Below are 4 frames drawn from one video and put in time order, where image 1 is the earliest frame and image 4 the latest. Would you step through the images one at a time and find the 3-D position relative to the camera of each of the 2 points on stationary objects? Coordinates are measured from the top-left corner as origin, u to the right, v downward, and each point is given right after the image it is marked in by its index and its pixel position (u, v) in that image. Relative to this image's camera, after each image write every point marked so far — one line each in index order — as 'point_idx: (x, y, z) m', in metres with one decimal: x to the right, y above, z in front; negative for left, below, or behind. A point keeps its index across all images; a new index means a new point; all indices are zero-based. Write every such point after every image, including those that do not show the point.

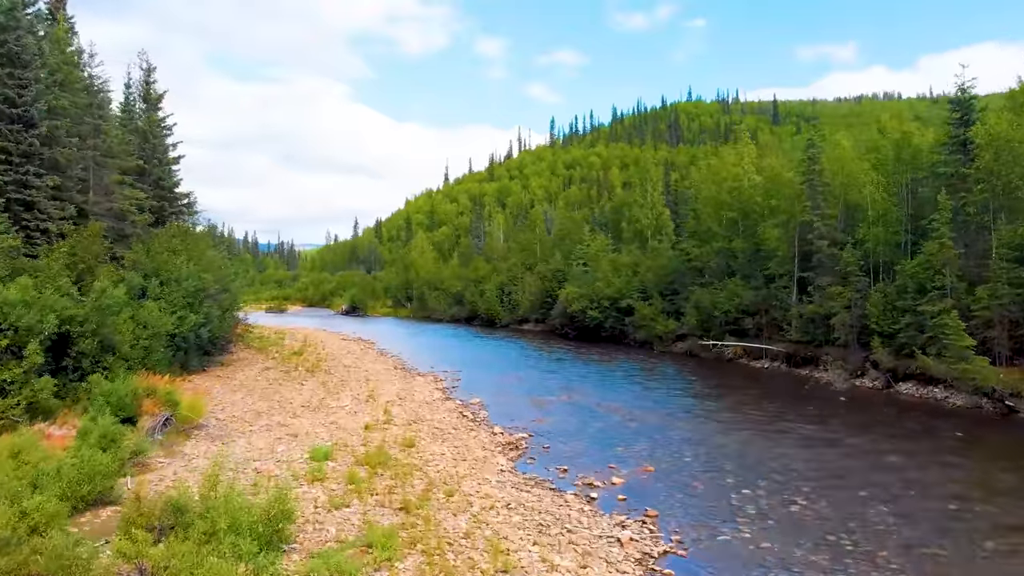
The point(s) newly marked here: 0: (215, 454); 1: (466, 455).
0: (-9.2, -5.2, +18.2) m
1: (-1.4, -5.2, +18.2) m
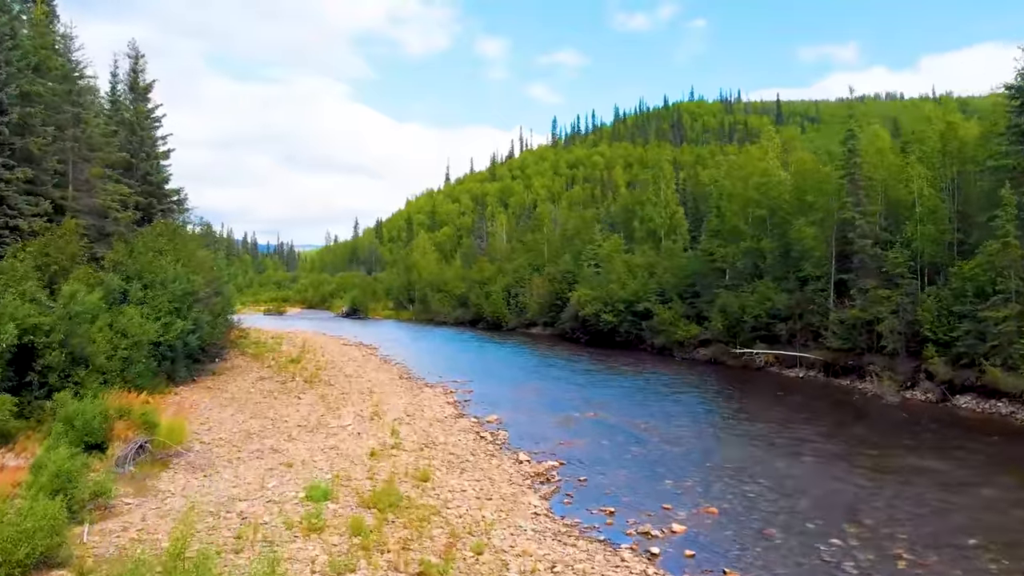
0: (-8.4, -5.4, +15.4) m
1: (-0.5, -5.4, +15.4) m
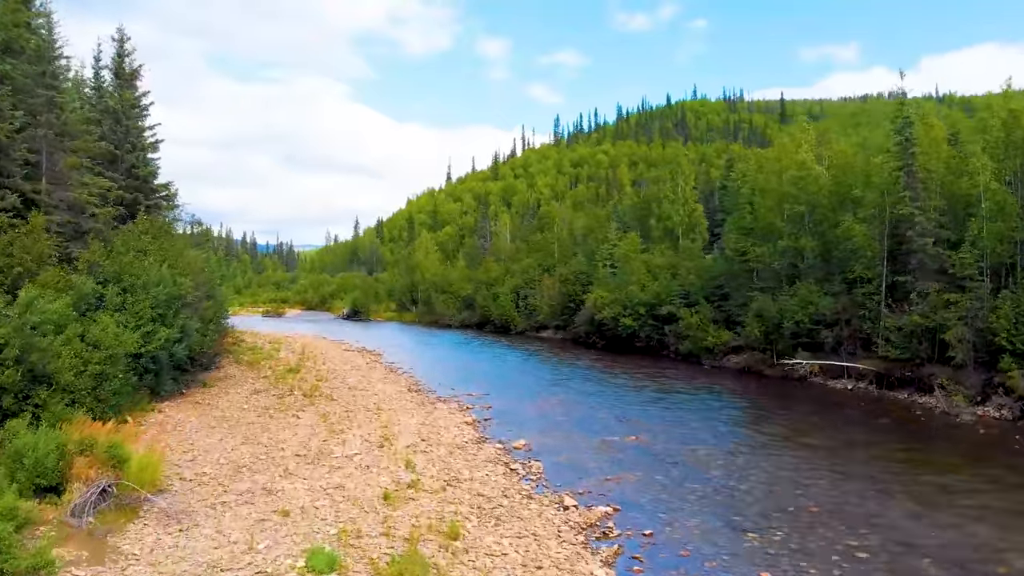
0: (-7.2, -5.5, +12.2) m
1: (+0.6, -5.6, +12.2) m
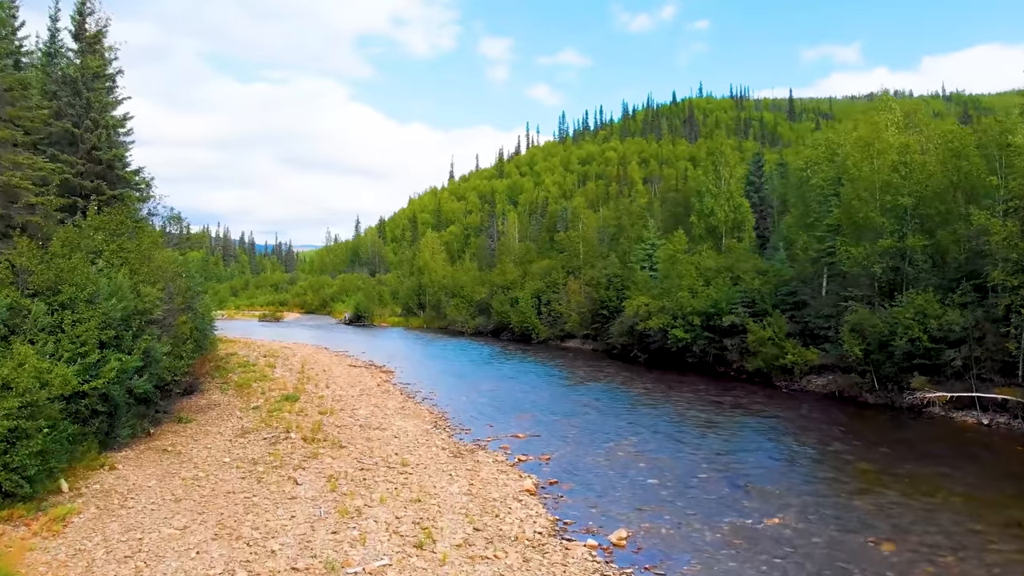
0: (-4.9, -6.0, +5.6) m
1: (+2.9, -6.0, +5.6) m
